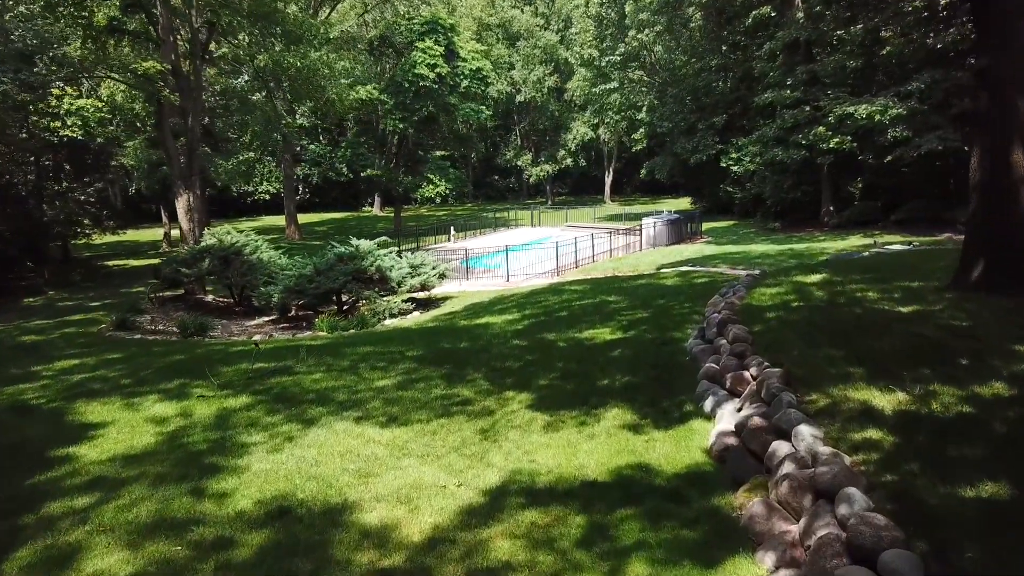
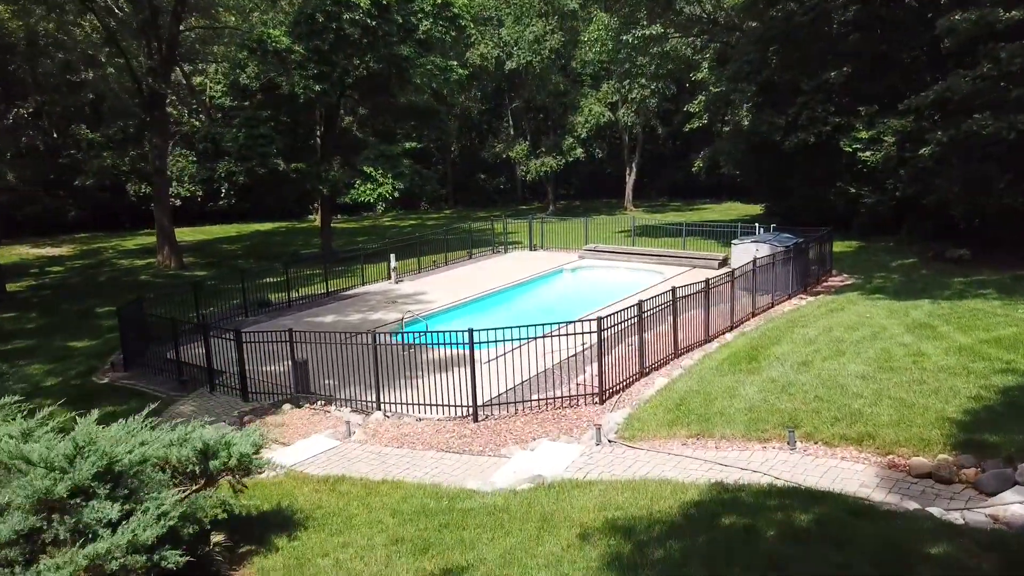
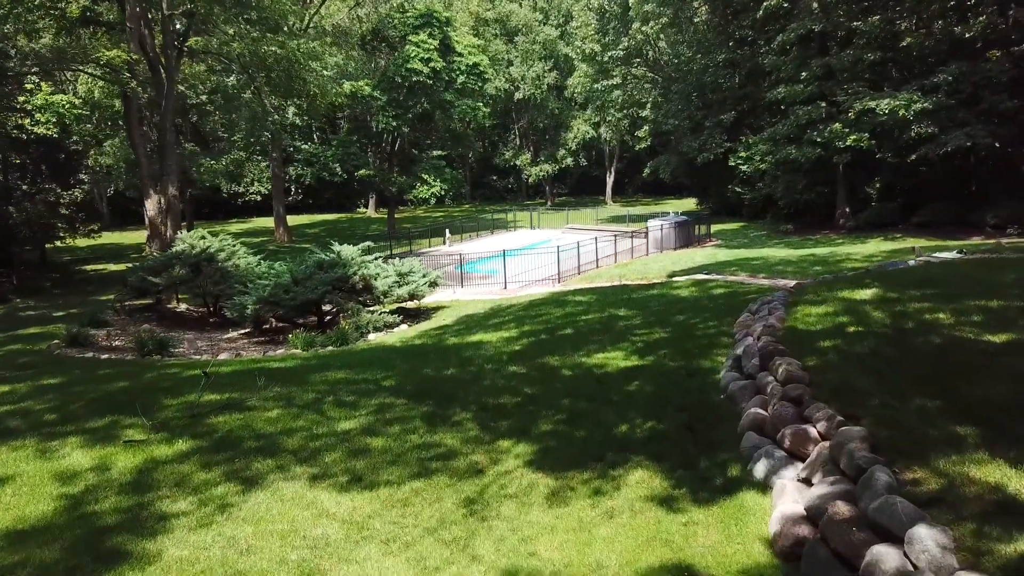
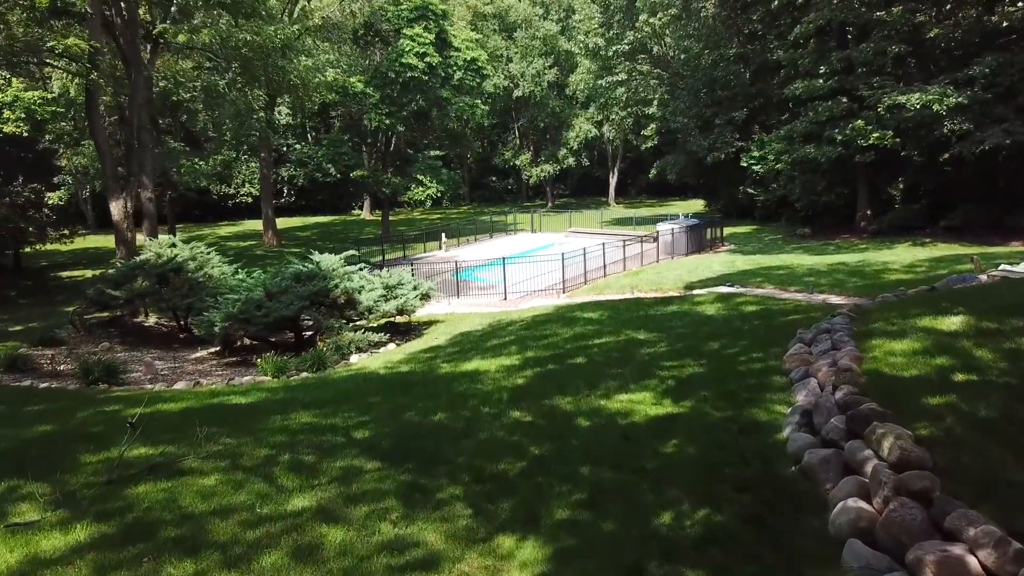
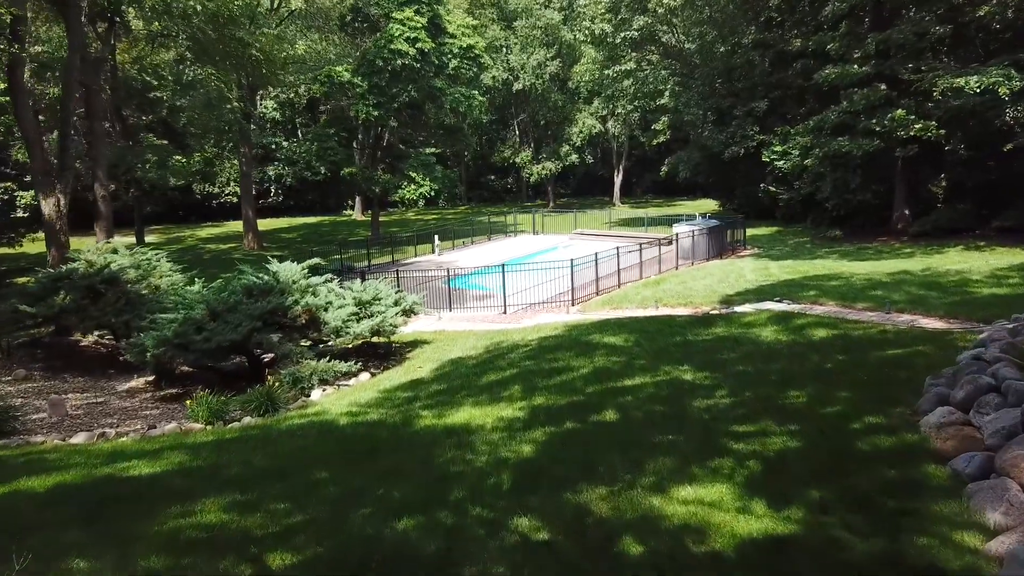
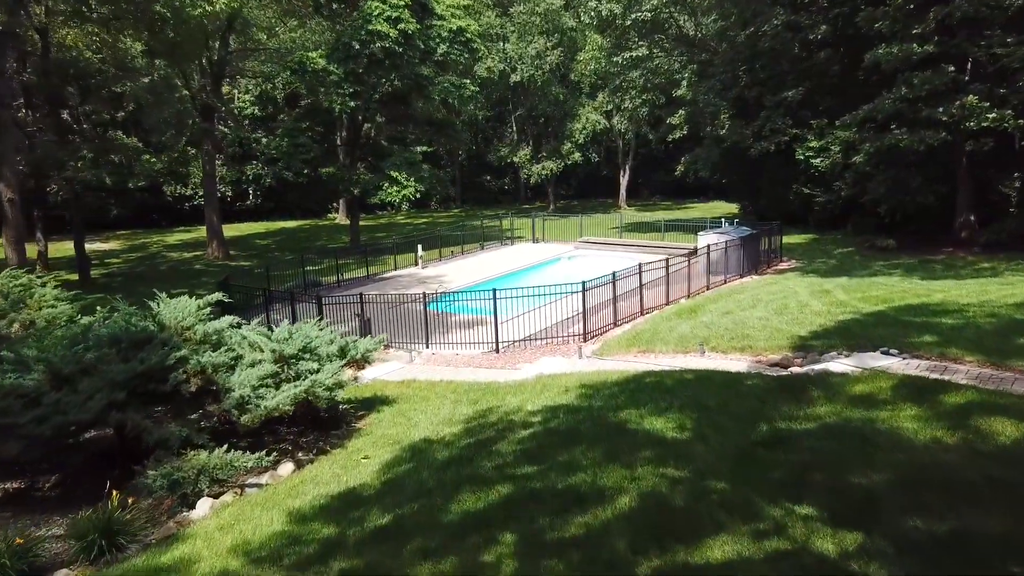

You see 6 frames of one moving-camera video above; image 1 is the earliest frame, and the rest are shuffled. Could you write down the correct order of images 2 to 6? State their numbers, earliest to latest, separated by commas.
3, 4, 5, 6, 2
